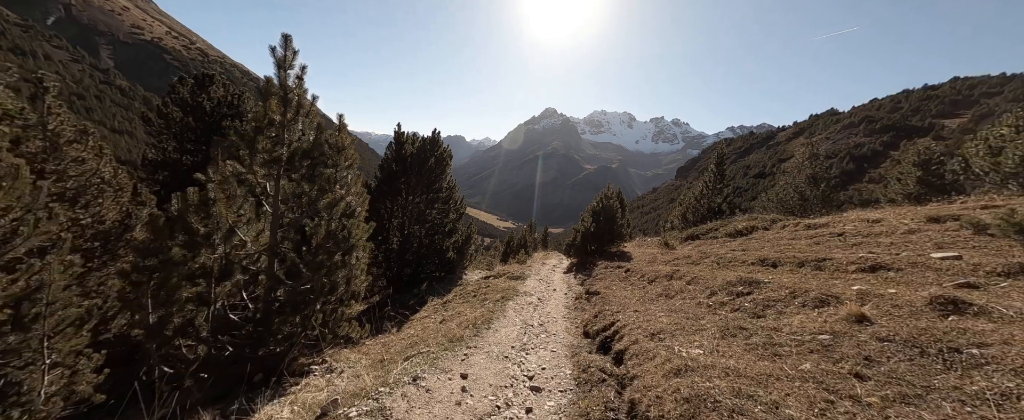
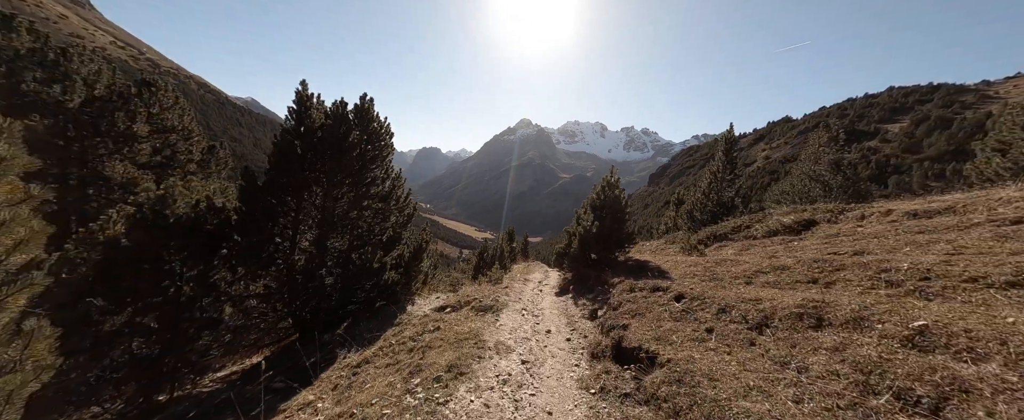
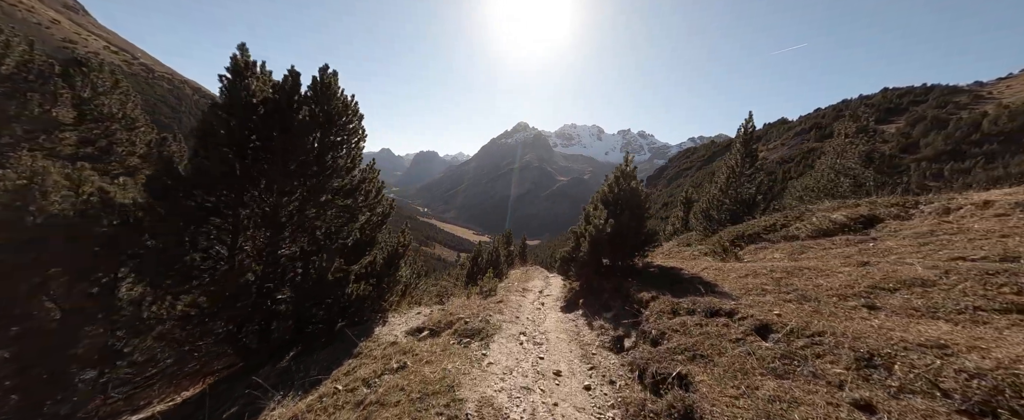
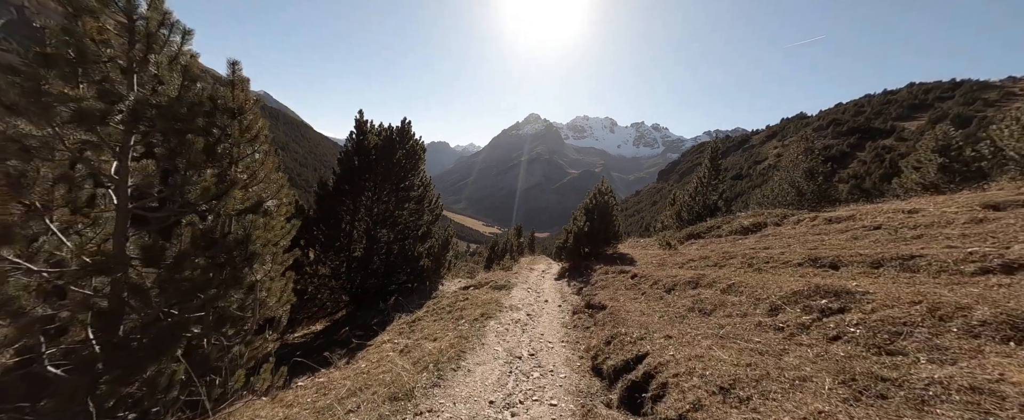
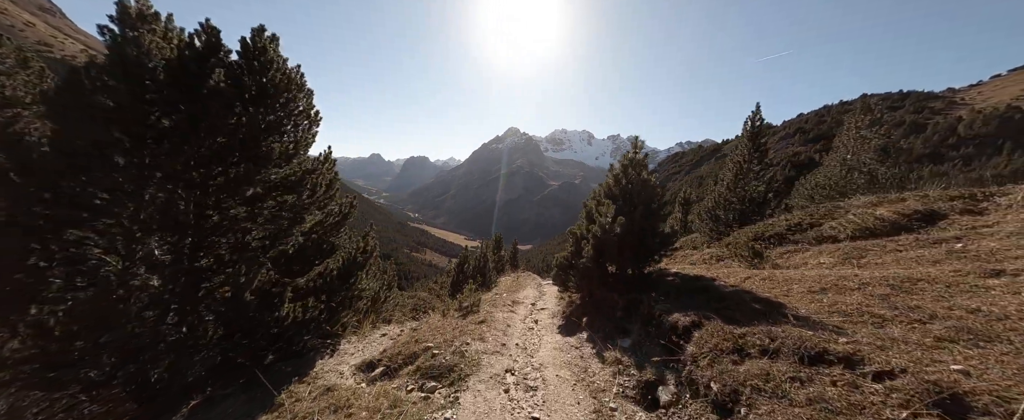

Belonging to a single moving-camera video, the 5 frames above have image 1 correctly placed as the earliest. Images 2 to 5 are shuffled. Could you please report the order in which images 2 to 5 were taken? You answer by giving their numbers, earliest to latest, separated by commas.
4, 2, 3, 5
